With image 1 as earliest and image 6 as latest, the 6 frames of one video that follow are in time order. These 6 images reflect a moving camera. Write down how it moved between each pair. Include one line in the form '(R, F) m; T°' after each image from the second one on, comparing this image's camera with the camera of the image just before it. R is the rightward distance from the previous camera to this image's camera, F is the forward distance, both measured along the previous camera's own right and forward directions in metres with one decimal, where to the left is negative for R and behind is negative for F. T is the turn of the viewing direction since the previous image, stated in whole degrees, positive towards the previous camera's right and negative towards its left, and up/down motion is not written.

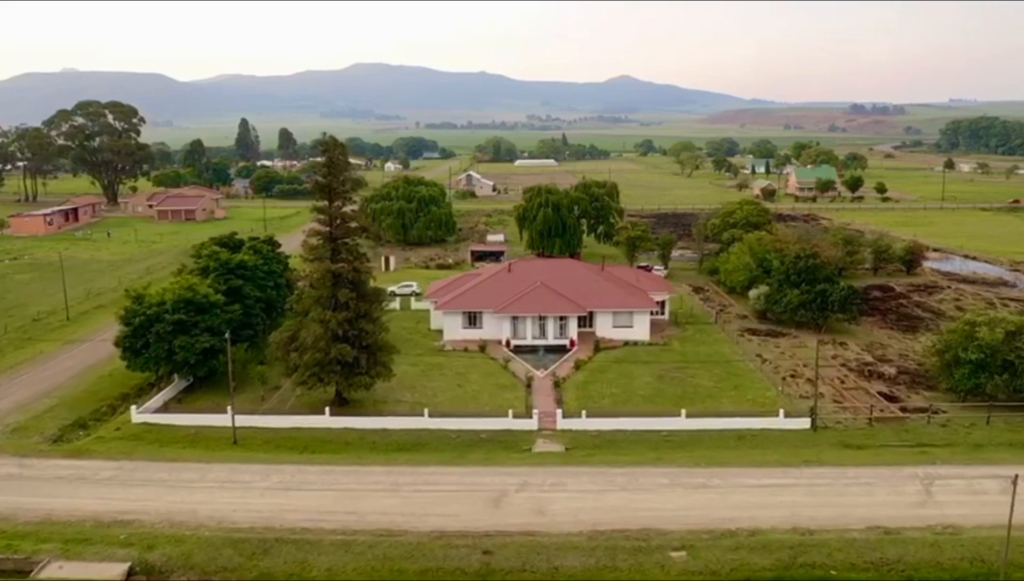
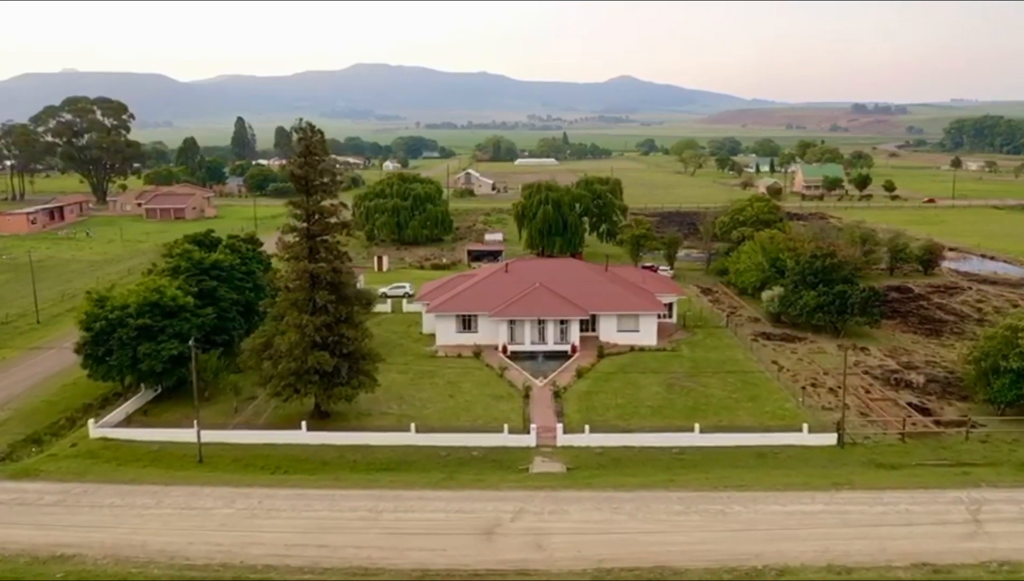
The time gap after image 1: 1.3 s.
(+0.2, +2.8) m; 0°
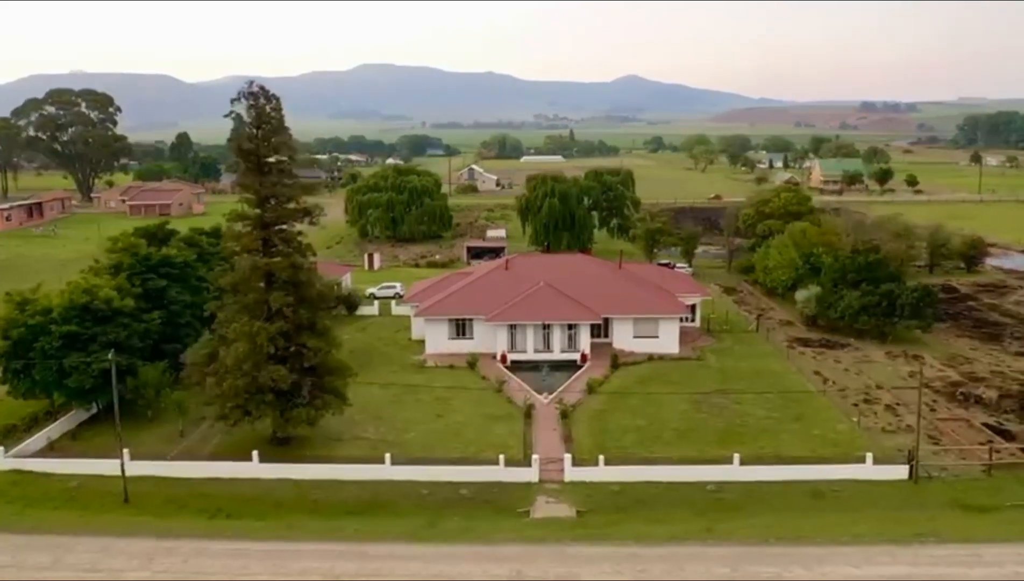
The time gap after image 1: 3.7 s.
(+0.2, +5.0) m; 0°
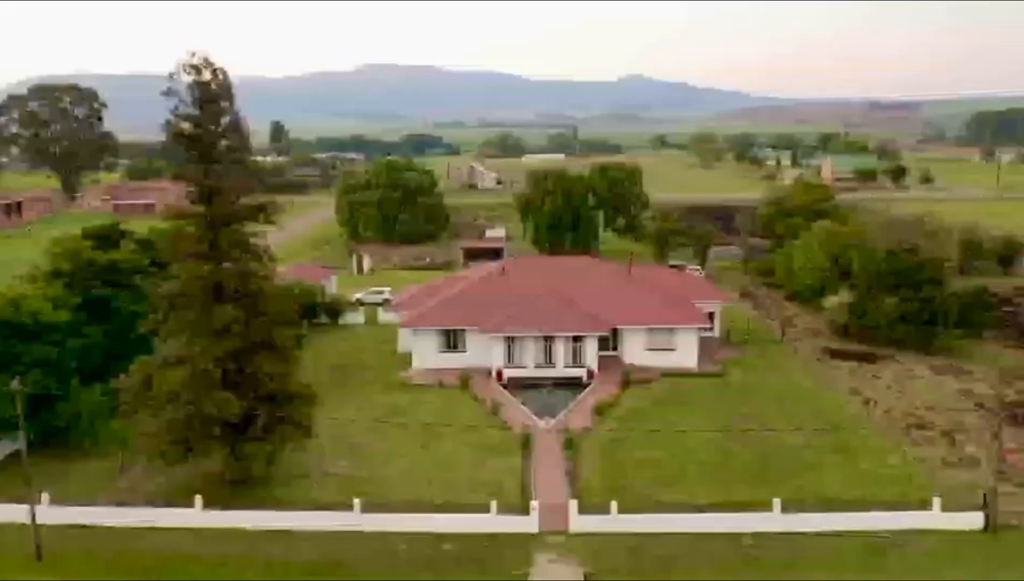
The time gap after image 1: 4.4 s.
(+0.2, +3.7) m; 0°
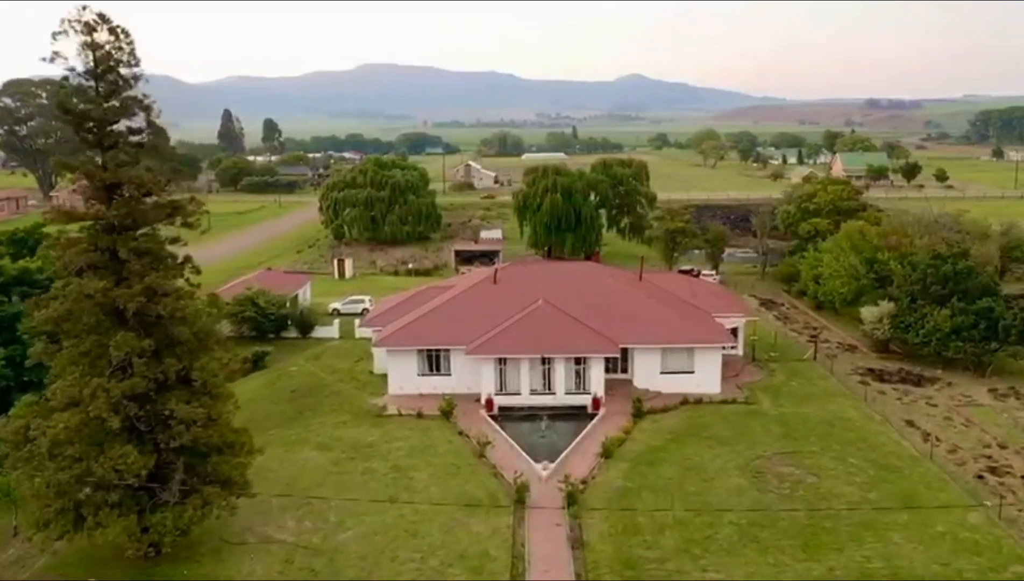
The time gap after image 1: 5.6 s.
(+0.2, +4.3) m; 0°
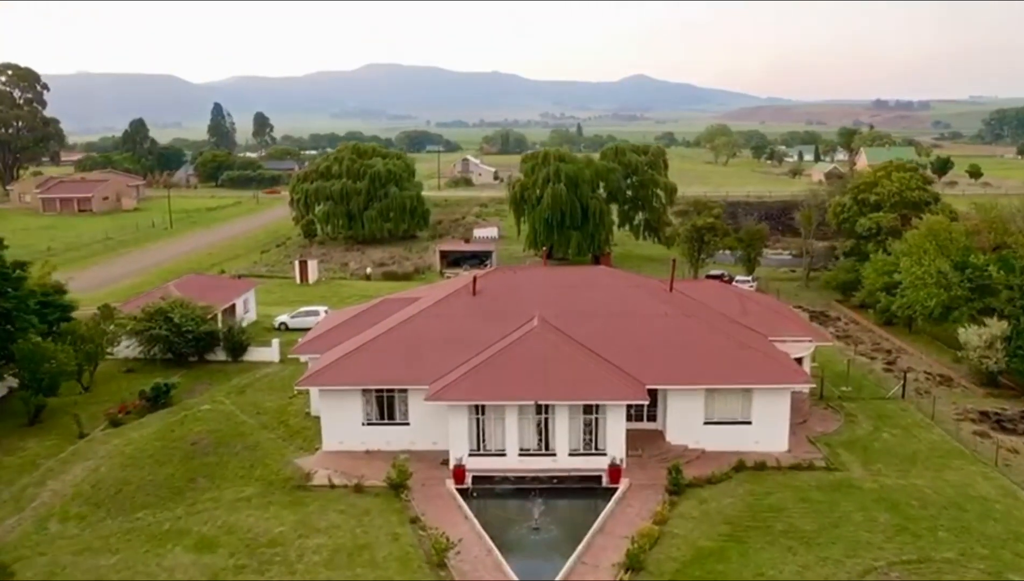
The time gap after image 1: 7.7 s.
(+0.4, +7.4) m; 0°
